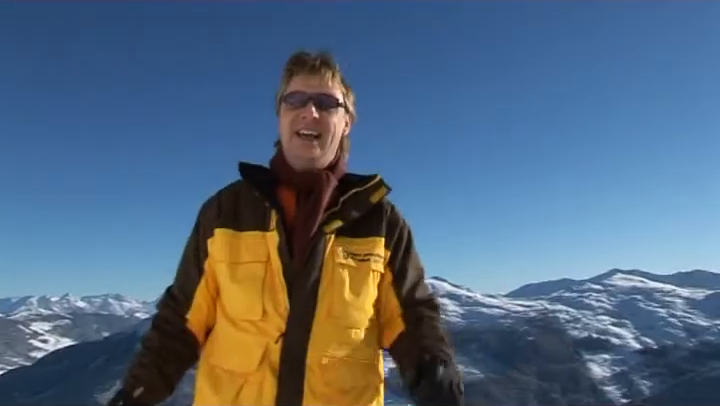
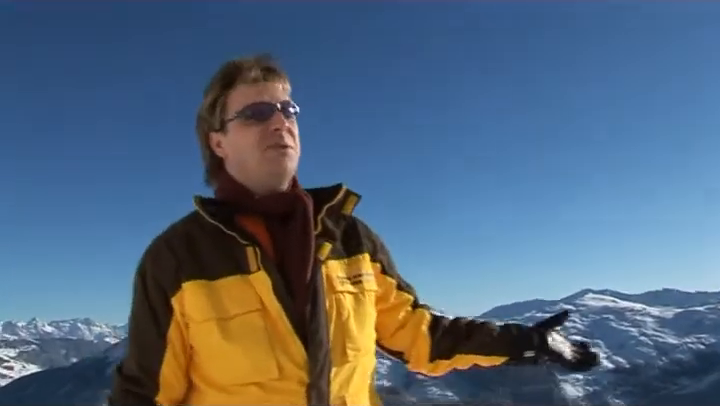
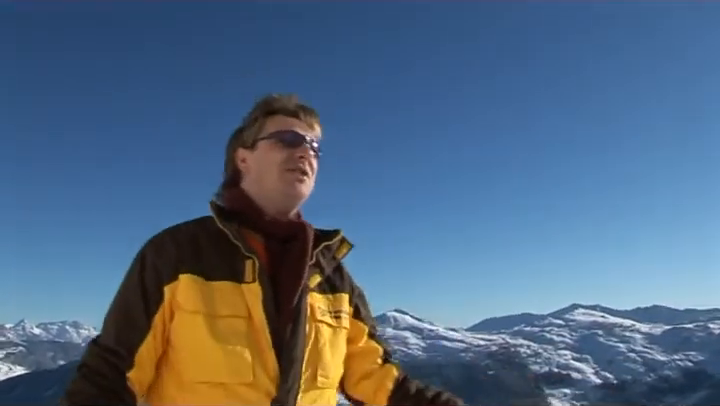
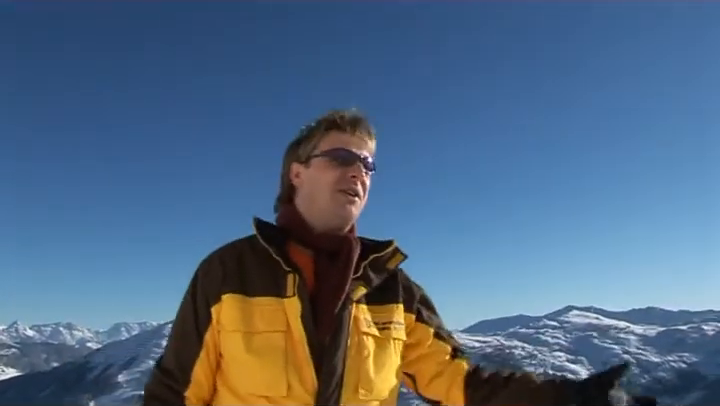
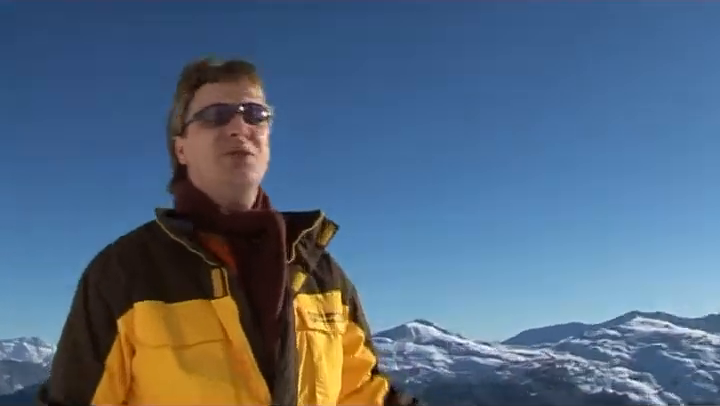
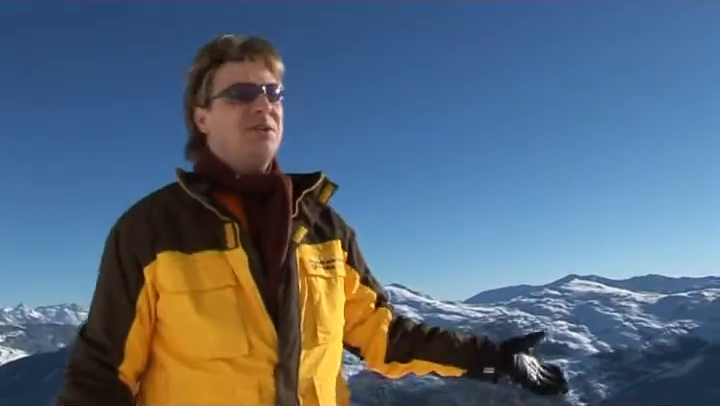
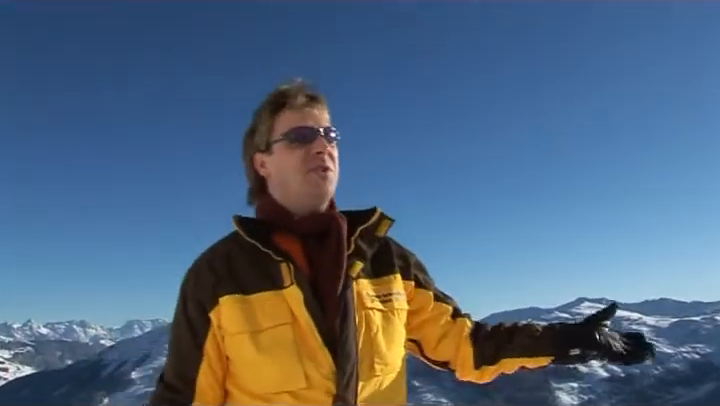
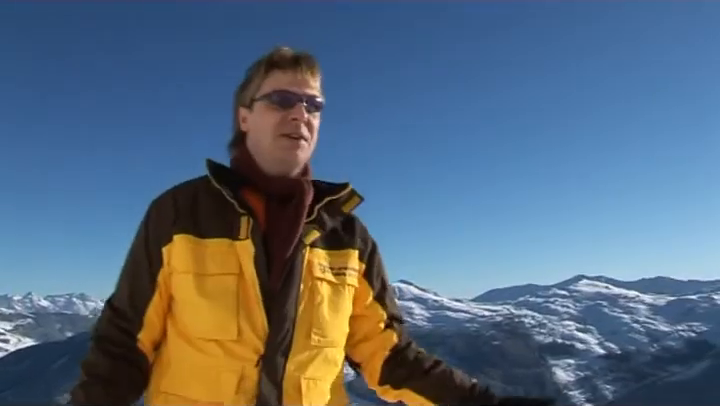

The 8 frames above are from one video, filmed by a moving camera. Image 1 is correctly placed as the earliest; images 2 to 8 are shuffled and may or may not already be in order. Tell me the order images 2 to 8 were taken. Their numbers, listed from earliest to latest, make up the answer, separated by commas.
8, 6, 2, 7, 4, 3, 5
